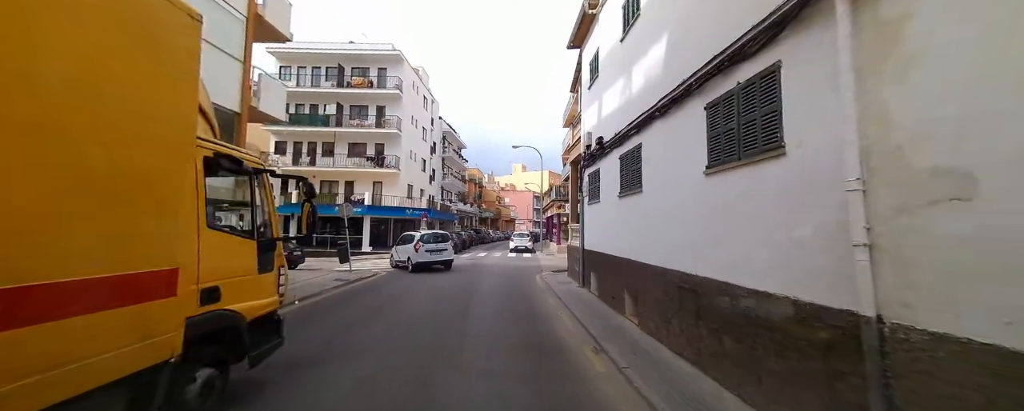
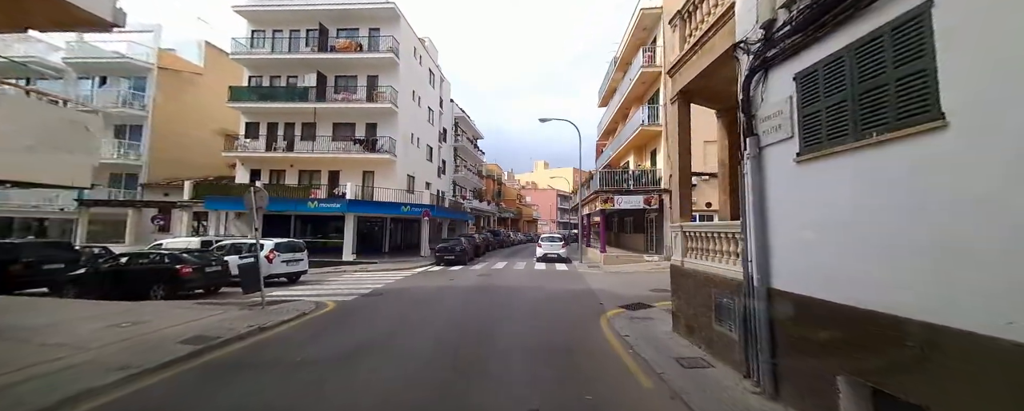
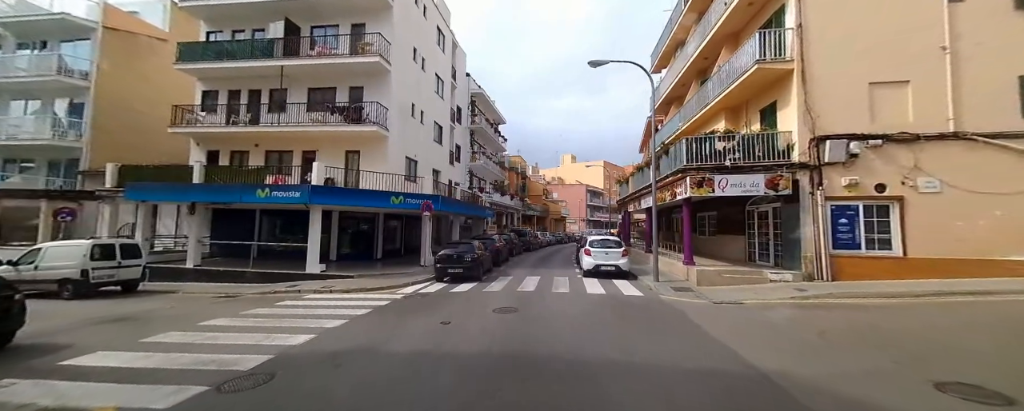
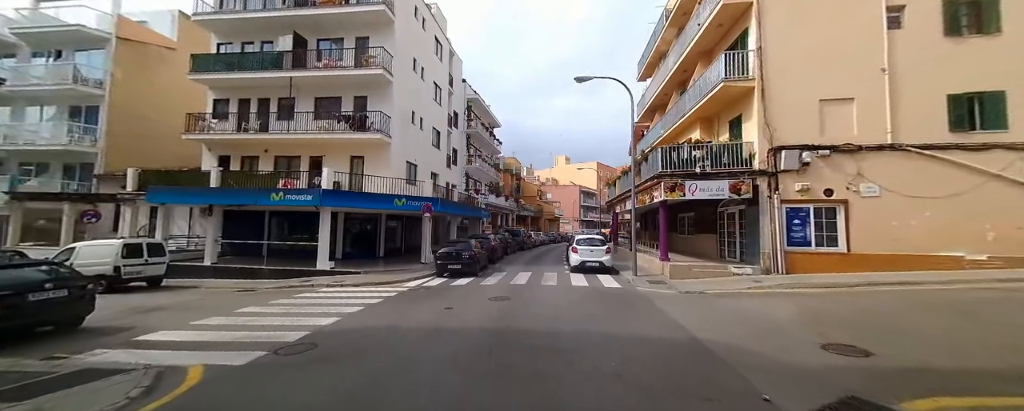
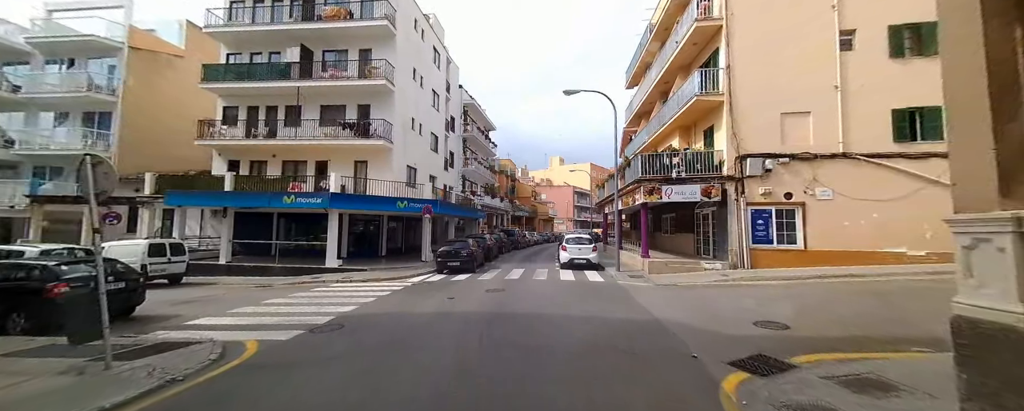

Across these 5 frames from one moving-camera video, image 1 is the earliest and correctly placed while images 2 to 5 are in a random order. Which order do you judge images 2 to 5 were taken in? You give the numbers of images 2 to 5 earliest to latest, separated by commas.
2, 5, 4, 3
